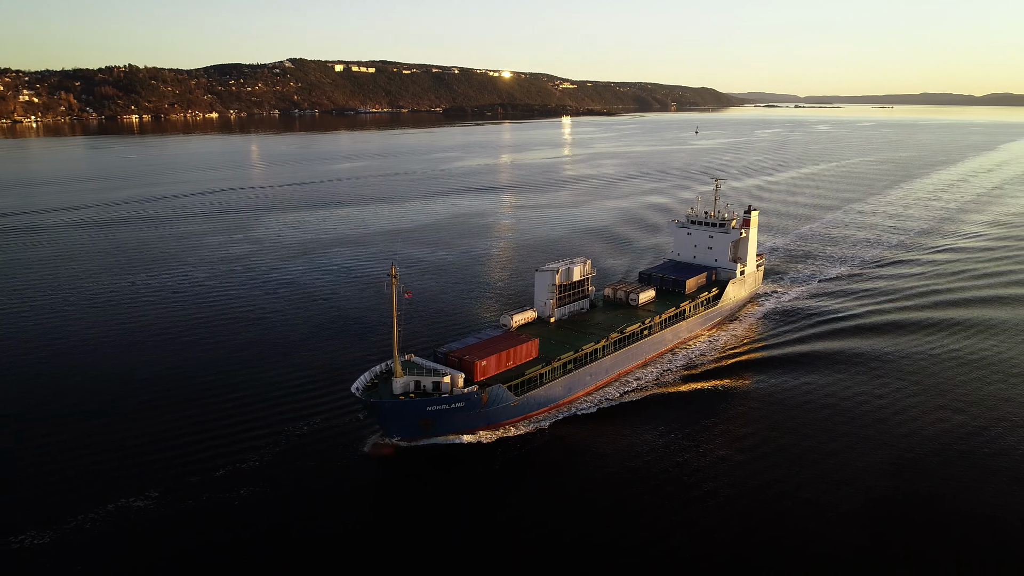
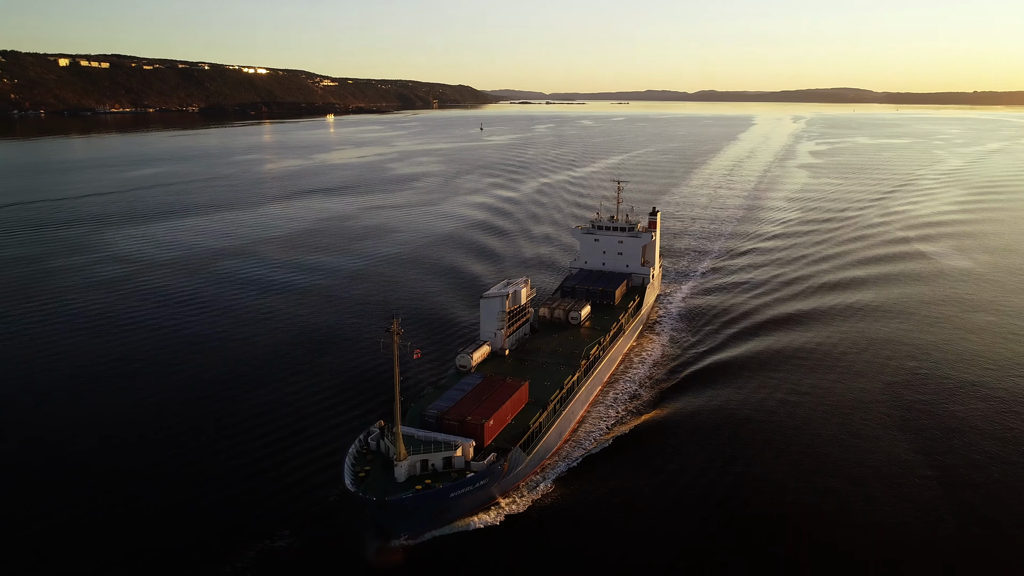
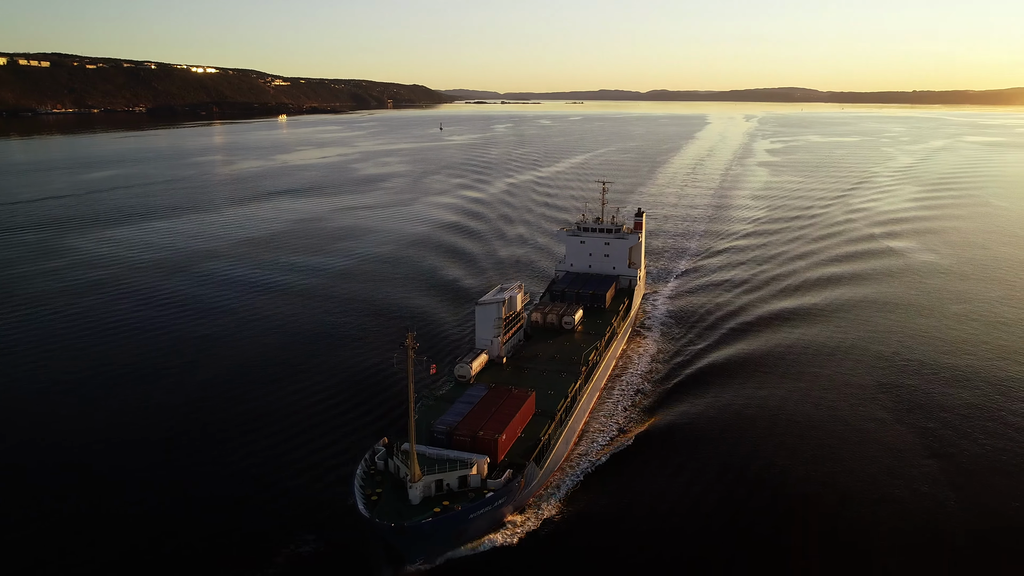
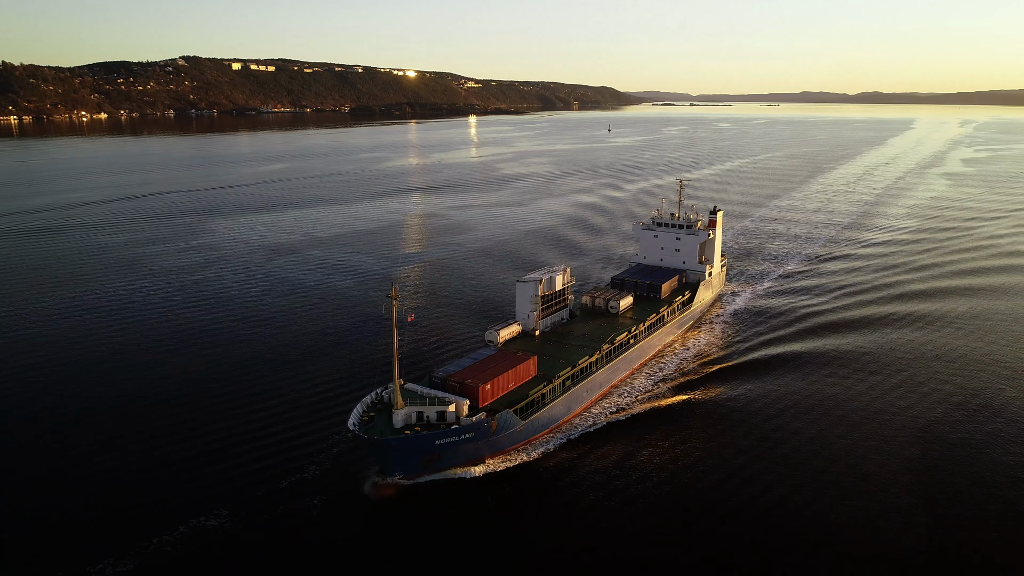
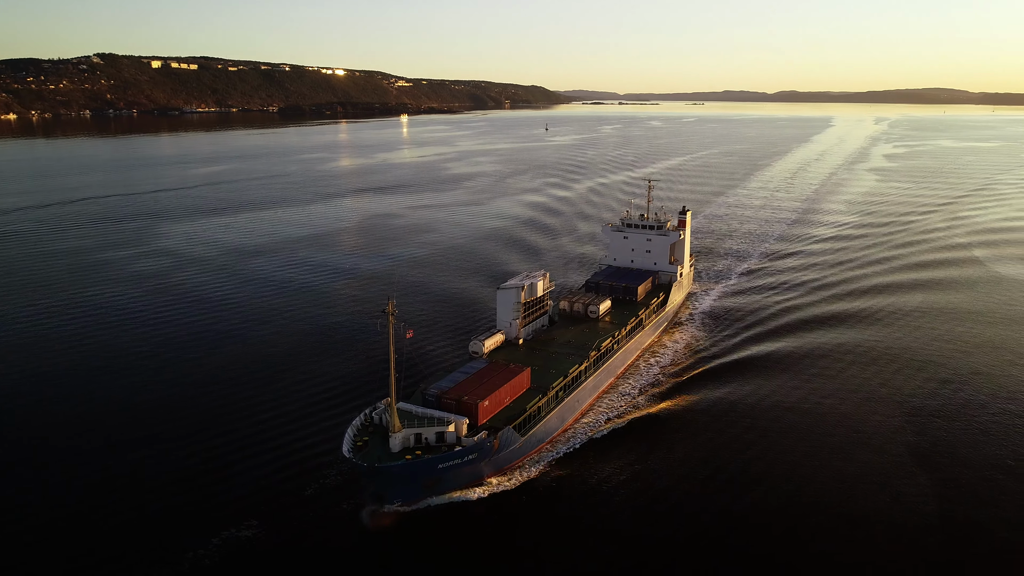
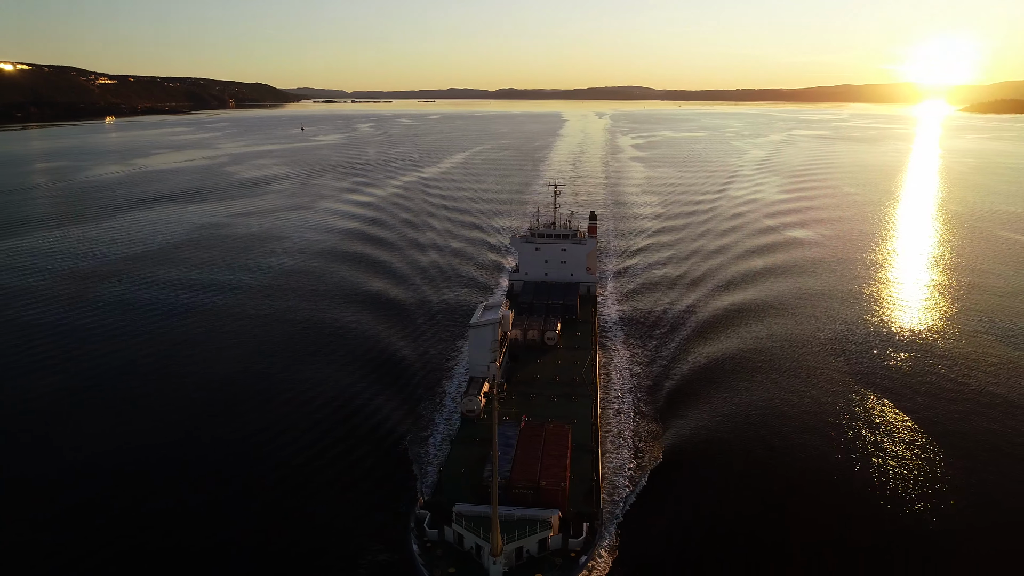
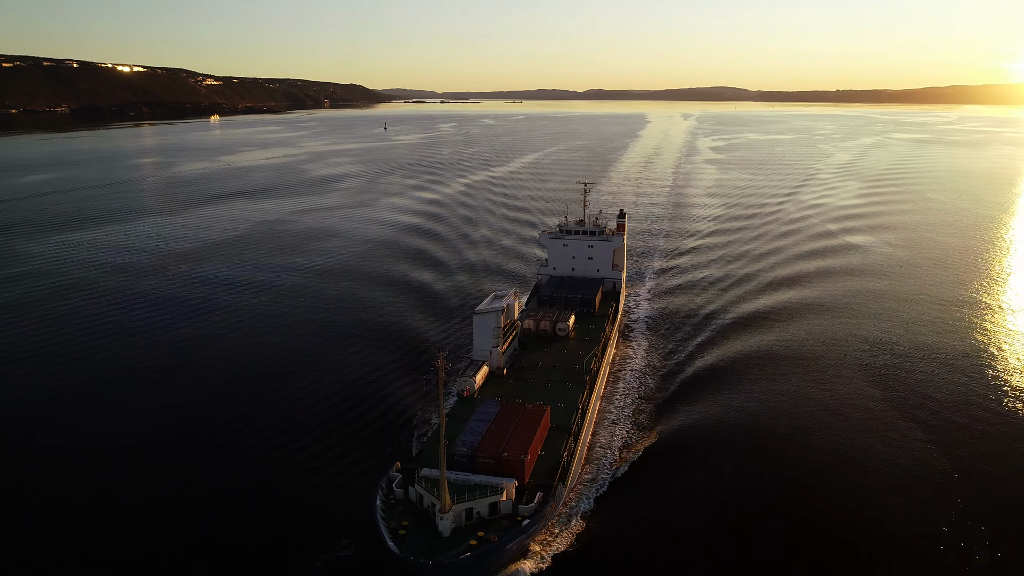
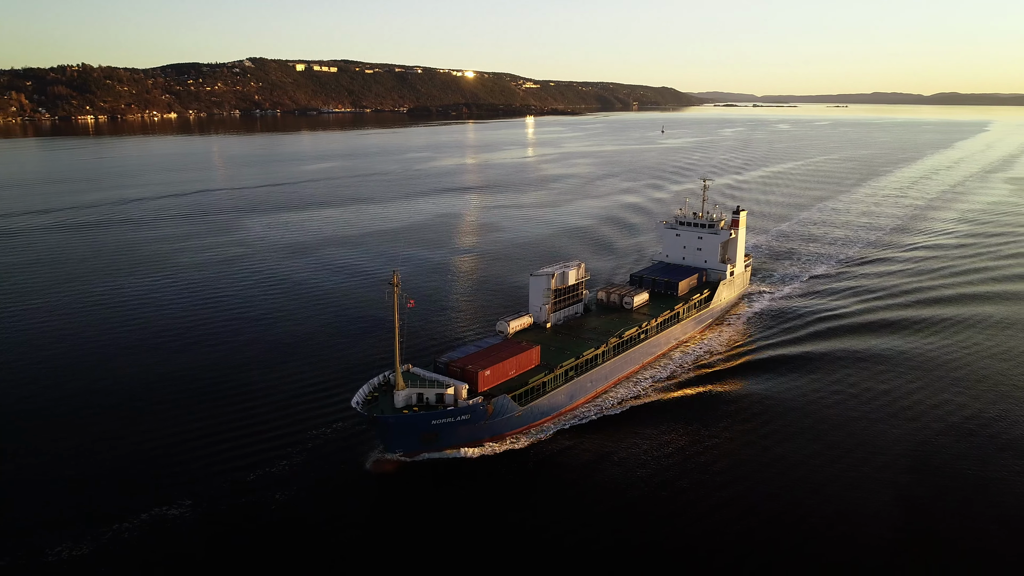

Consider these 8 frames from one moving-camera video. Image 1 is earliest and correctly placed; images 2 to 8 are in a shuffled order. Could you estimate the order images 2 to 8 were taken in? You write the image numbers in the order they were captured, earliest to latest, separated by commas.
8, 4, 5, 2, 3, 7, 6
